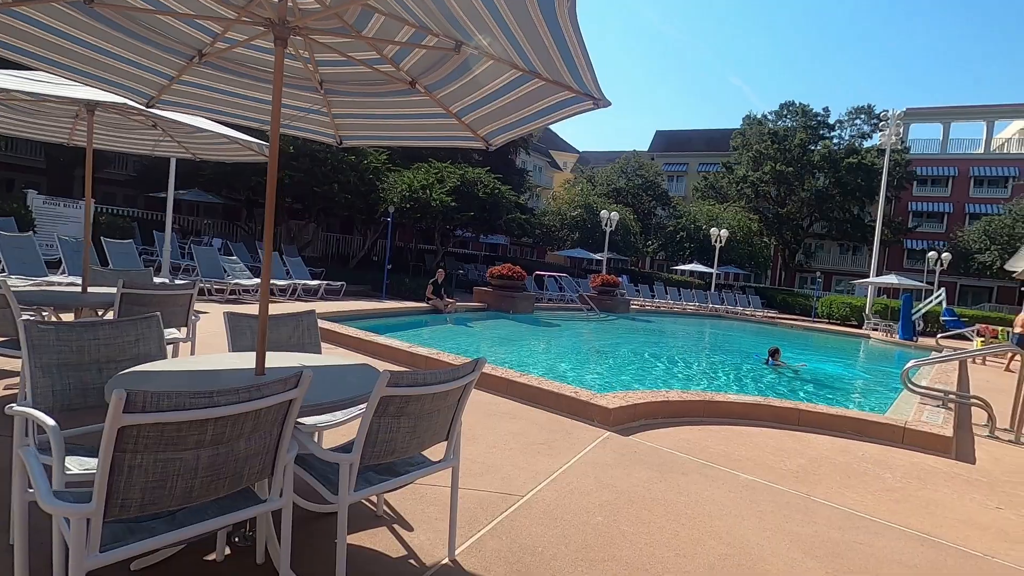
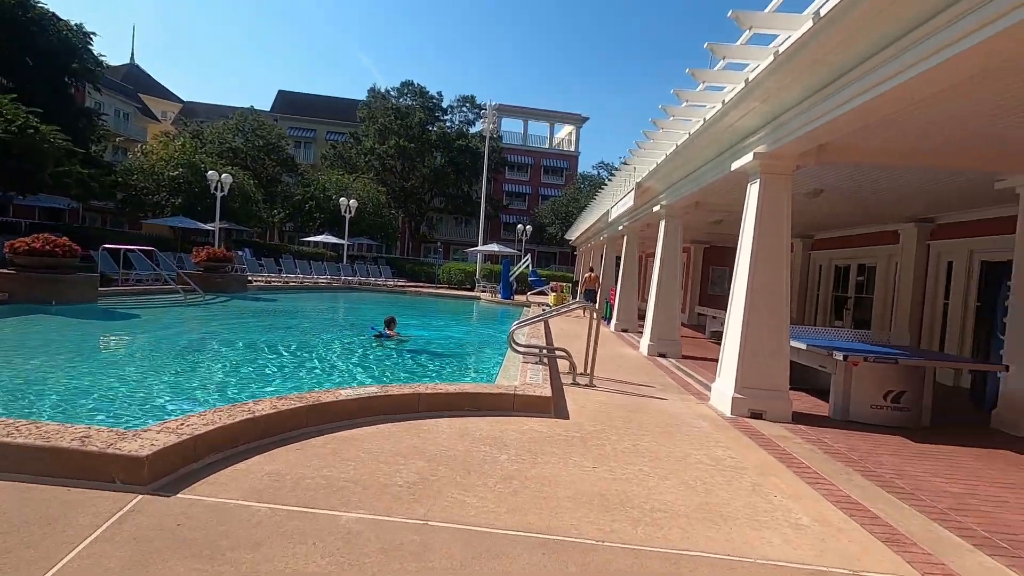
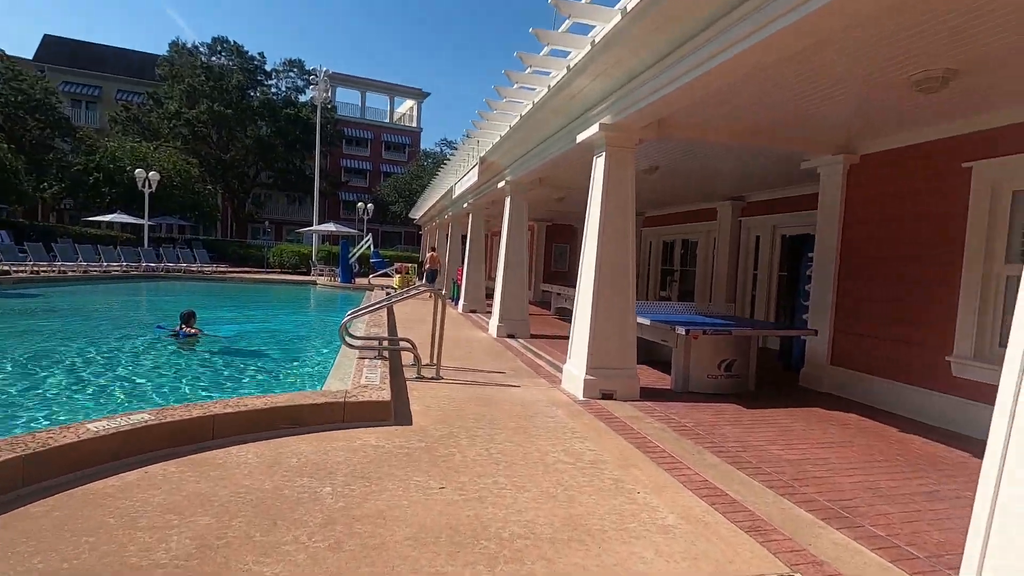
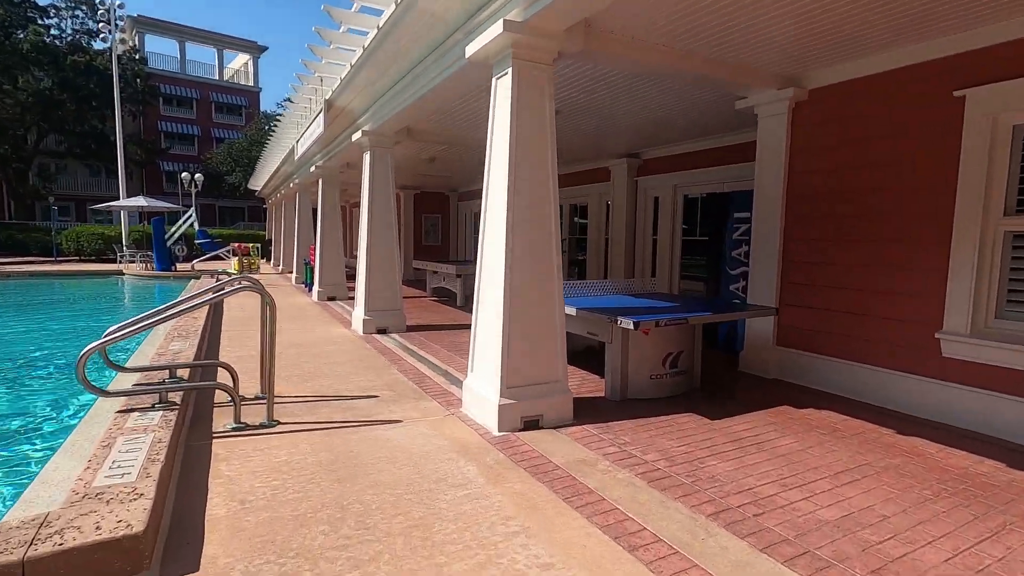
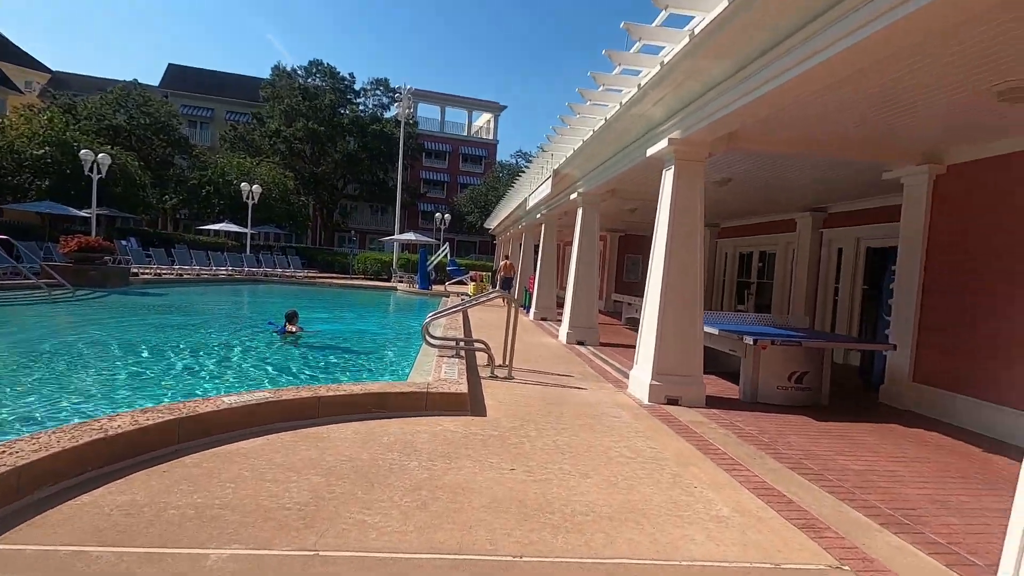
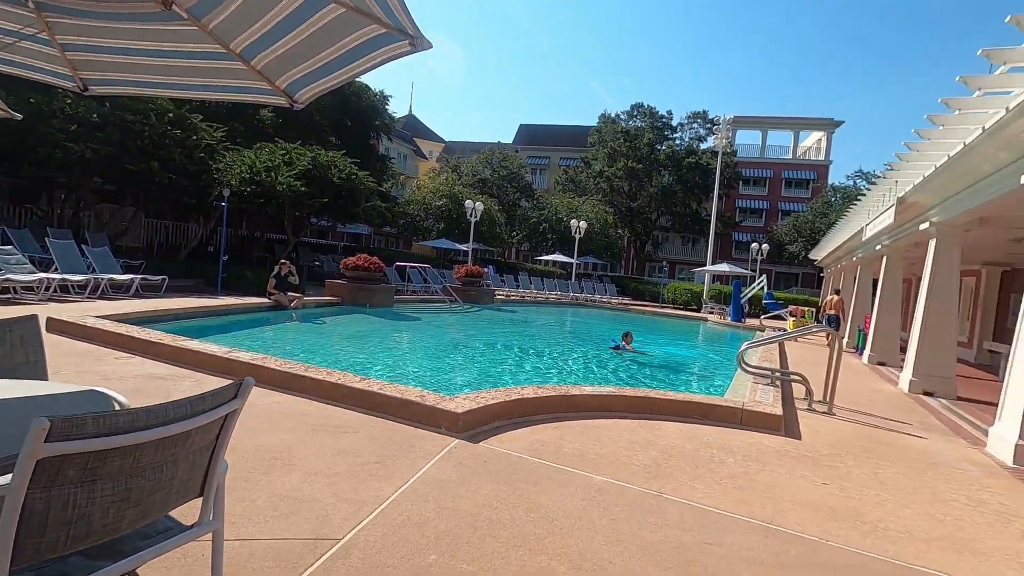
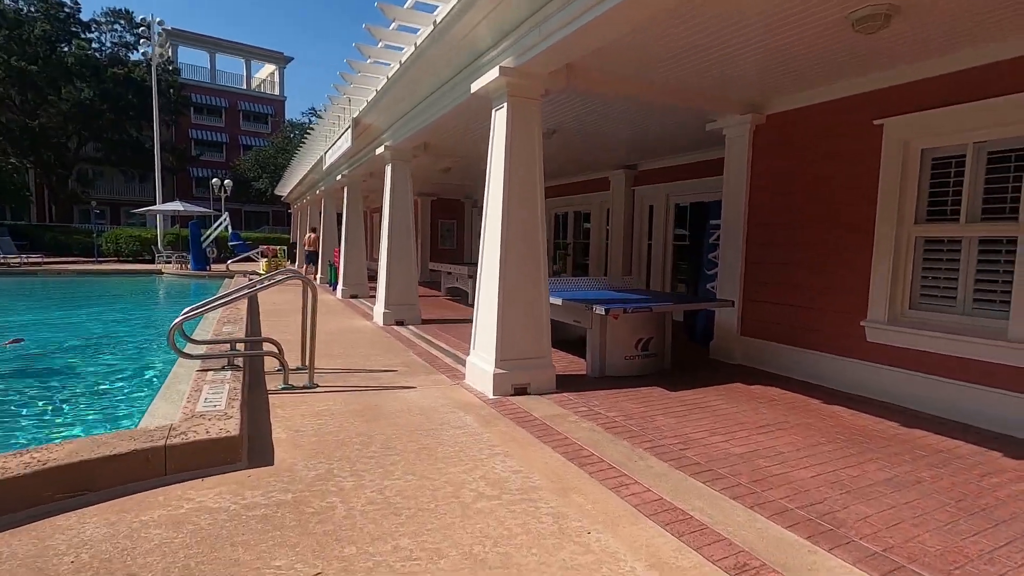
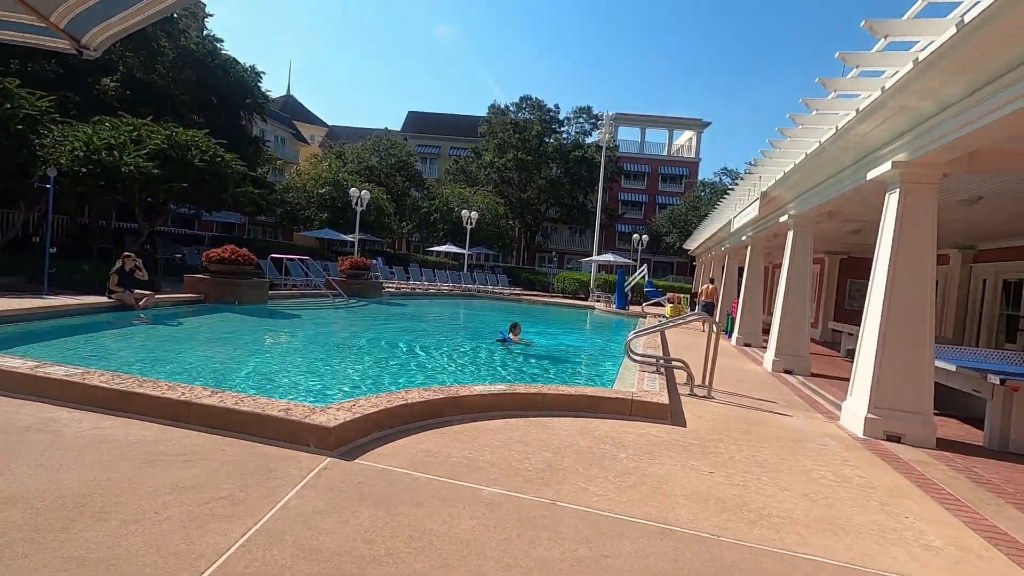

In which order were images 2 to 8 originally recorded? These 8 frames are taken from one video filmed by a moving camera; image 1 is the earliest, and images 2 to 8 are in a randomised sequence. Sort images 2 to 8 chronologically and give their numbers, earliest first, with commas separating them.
6, 8, 2, 5, 3, 7, 4
